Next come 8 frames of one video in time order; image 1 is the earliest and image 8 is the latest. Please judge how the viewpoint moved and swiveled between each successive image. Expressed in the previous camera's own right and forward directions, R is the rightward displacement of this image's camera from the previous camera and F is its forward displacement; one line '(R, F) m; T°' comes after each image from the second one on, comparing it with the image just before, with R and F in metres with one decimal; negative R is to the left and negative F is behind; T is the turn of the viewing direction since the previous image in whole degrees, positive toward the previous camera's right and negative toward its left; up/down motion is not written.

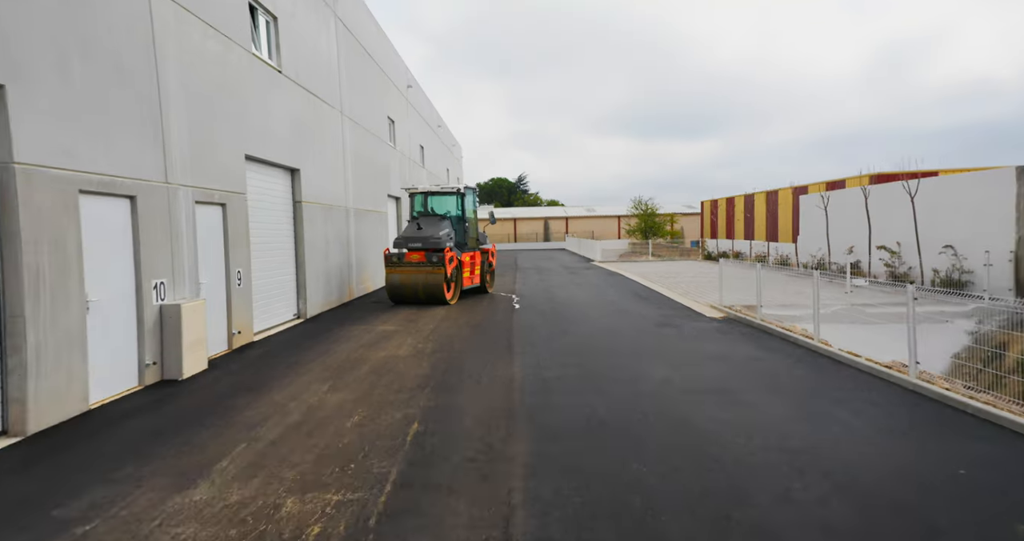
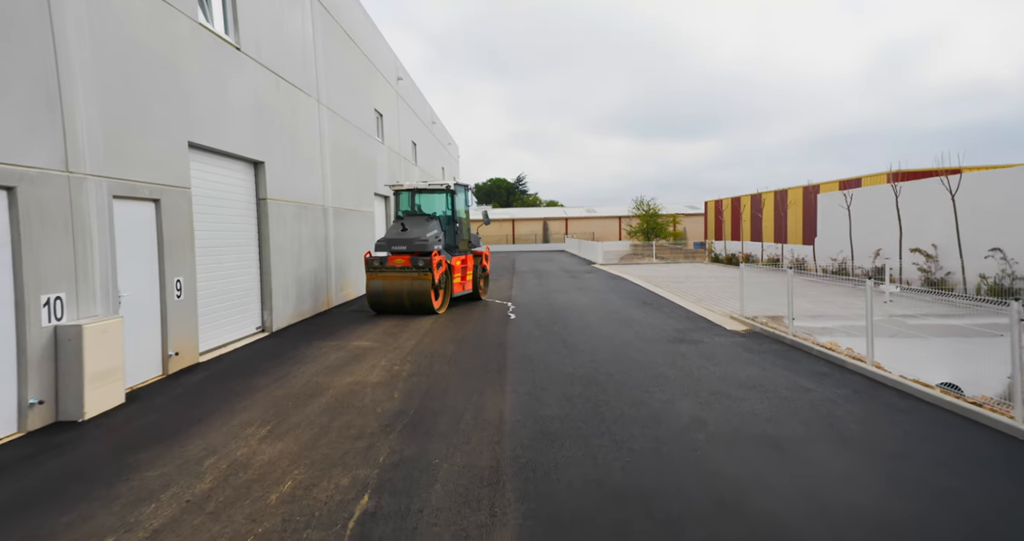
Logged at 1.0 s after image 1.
(+0.1, +1.2) m; 0°
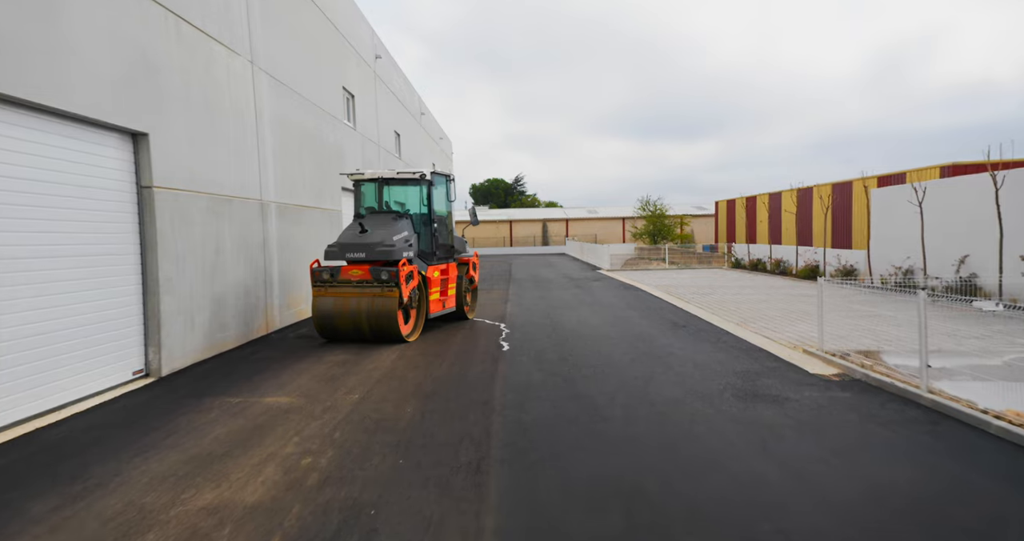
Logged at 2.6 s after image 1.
(+0.1, +2.6) m; 0°
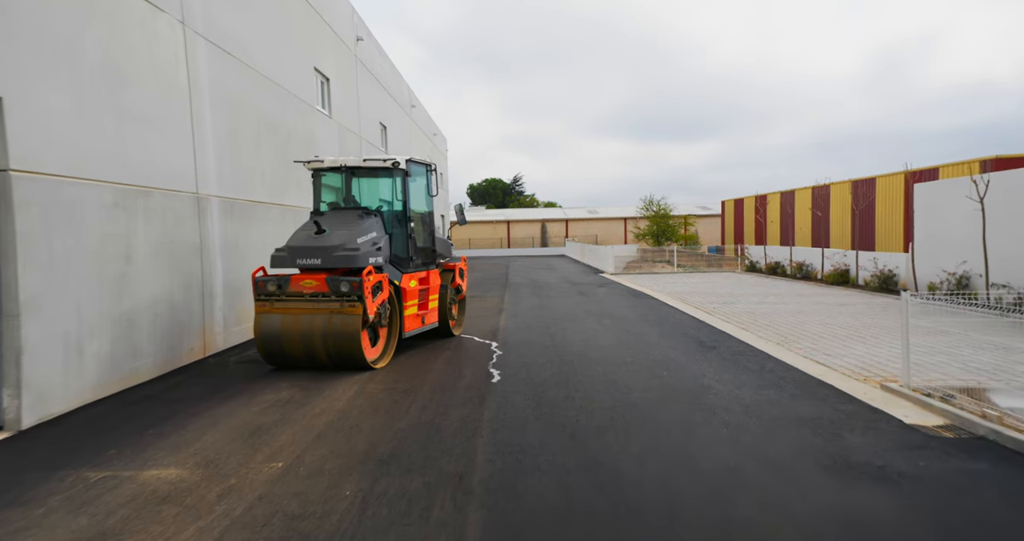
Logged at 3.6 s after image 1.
(+0.1, +1.7) m; 0°
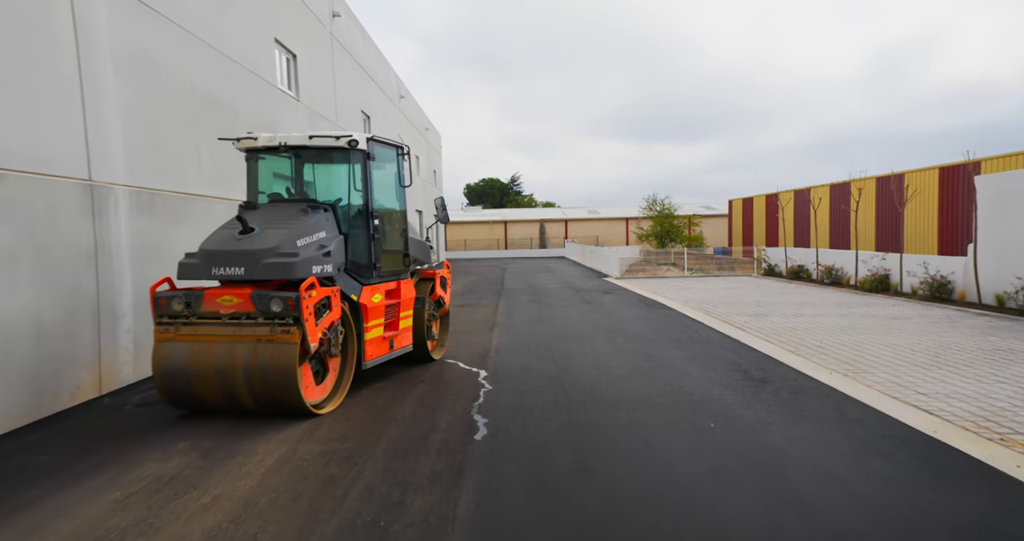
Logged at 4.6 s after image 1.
(+0.1, +1.7) m; 0°
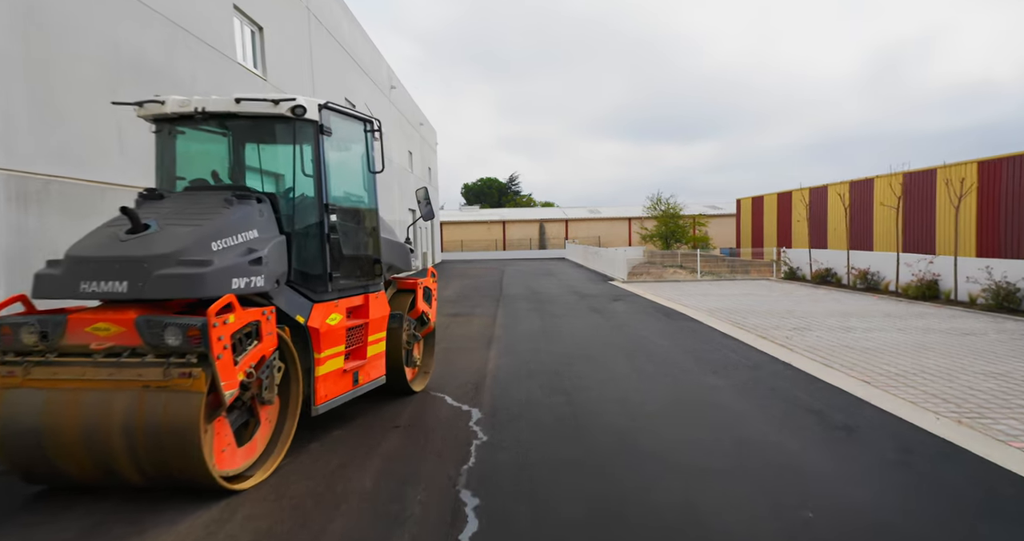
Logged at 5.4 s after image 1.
(0.0, +1.5) m; 0°
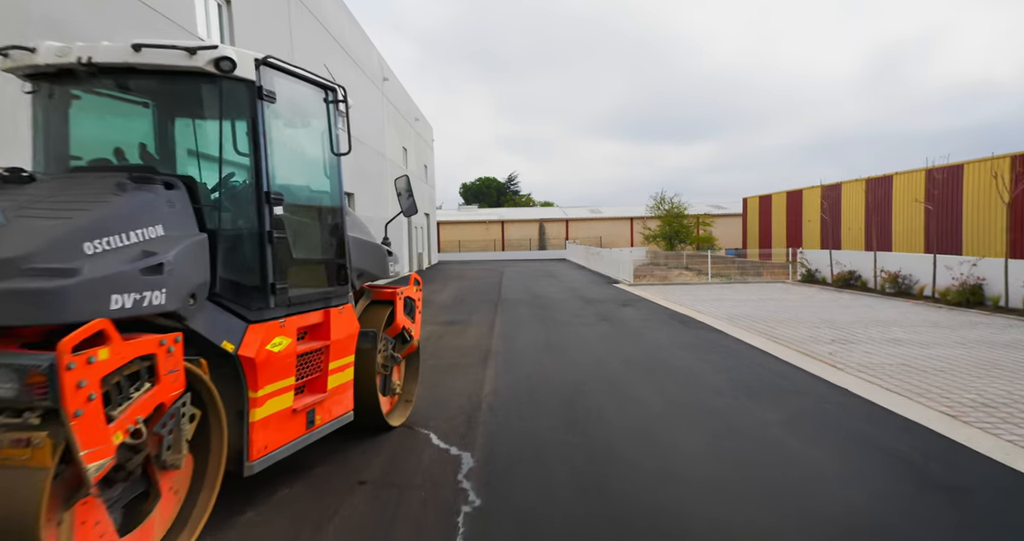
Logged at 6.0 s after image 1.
(0.0, +1.1) m; 0°
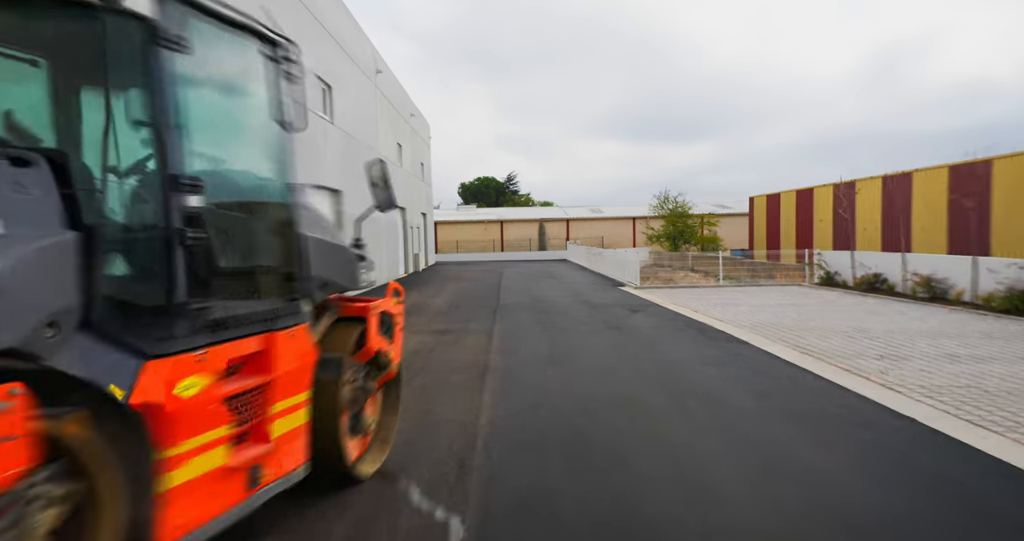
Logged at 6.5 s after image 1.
(0.0, +1.0) m; 0°
